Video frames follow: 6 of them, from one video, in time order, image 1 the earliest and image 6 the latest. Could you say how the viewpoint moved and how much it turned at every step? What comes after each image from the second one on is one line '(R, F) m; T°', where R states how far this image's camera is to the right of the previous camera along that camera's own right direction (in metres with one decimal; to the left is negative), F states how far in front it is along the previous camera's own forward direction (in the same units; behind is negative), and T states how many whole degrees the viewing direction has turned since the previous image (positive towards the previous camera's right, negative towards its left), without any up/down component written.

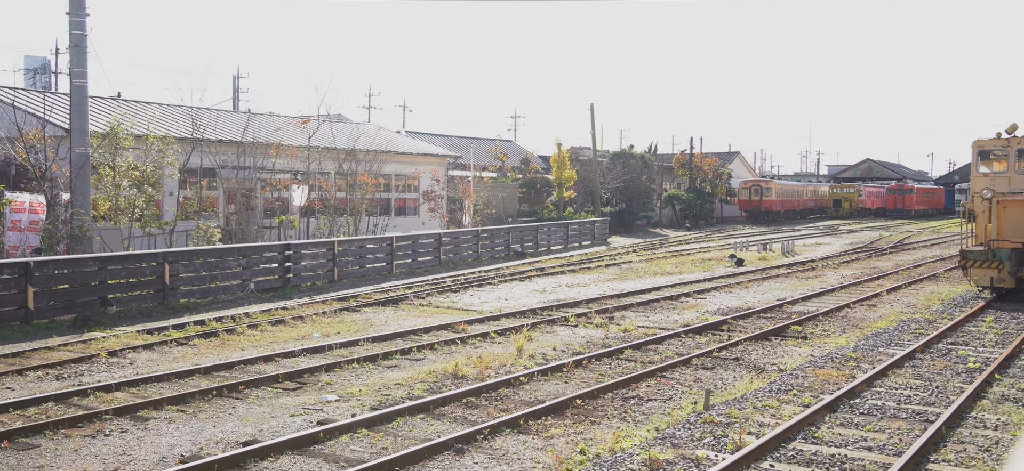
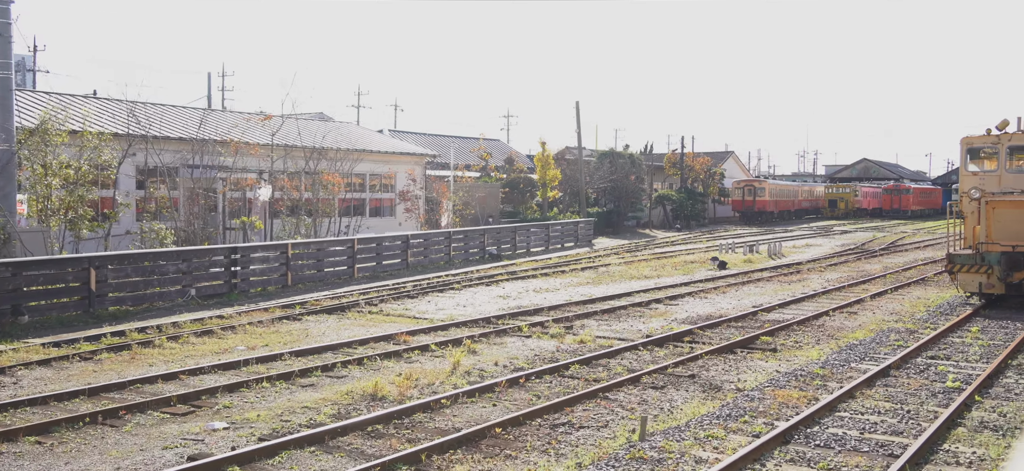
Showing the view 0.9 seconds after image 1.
(+0.7, +1.0) m; 0°
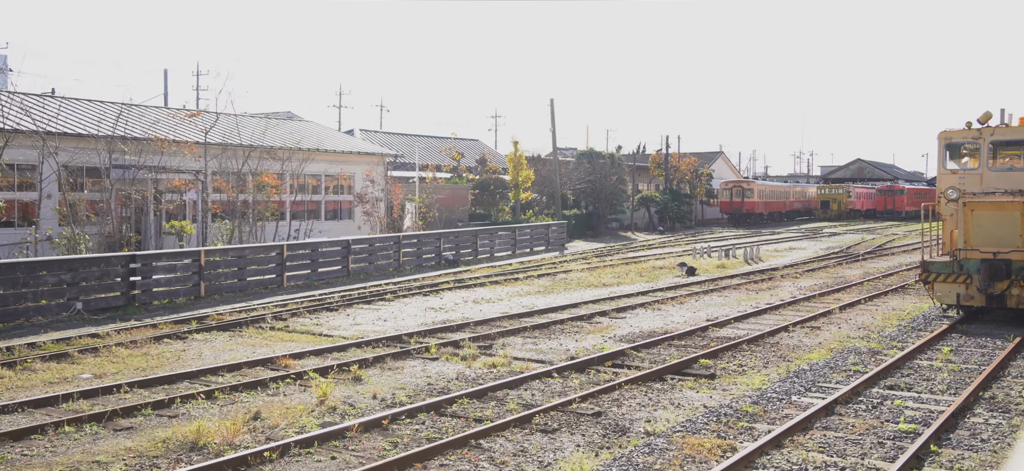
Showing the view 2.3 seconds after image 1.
(+1.1, +1.7) m; 0°
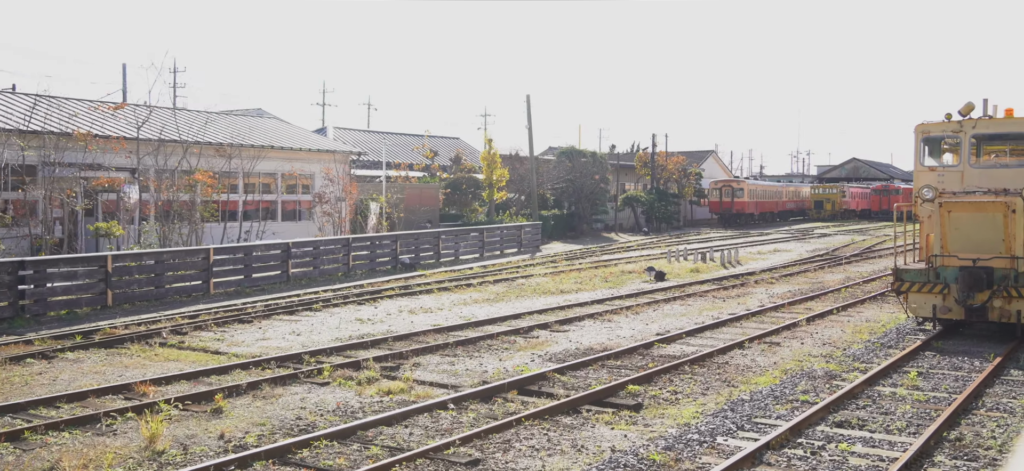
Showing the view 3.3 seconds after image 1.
(+1.0, +1.5) m; 0°
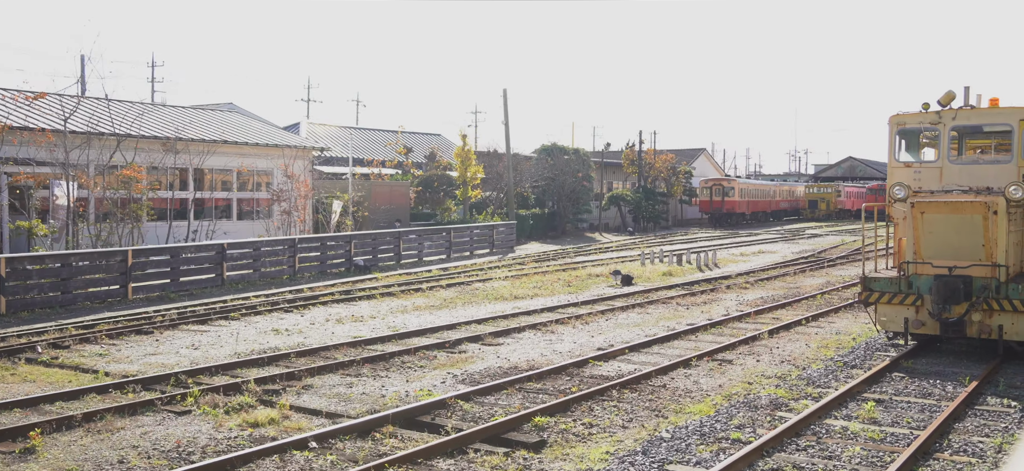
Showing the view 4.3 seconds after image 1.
(+0.9, +1.4) m; 0°
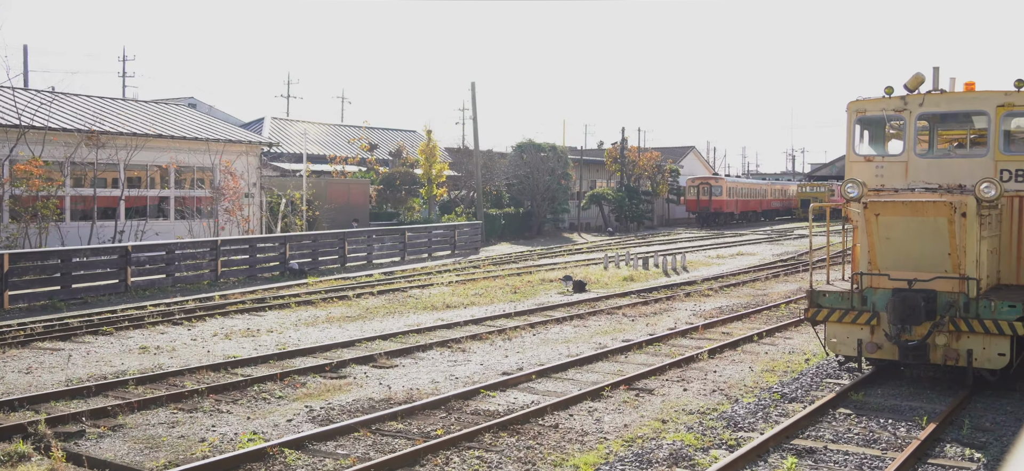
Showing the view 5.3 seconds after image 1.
(+1.1, +1.8) m; 0°
